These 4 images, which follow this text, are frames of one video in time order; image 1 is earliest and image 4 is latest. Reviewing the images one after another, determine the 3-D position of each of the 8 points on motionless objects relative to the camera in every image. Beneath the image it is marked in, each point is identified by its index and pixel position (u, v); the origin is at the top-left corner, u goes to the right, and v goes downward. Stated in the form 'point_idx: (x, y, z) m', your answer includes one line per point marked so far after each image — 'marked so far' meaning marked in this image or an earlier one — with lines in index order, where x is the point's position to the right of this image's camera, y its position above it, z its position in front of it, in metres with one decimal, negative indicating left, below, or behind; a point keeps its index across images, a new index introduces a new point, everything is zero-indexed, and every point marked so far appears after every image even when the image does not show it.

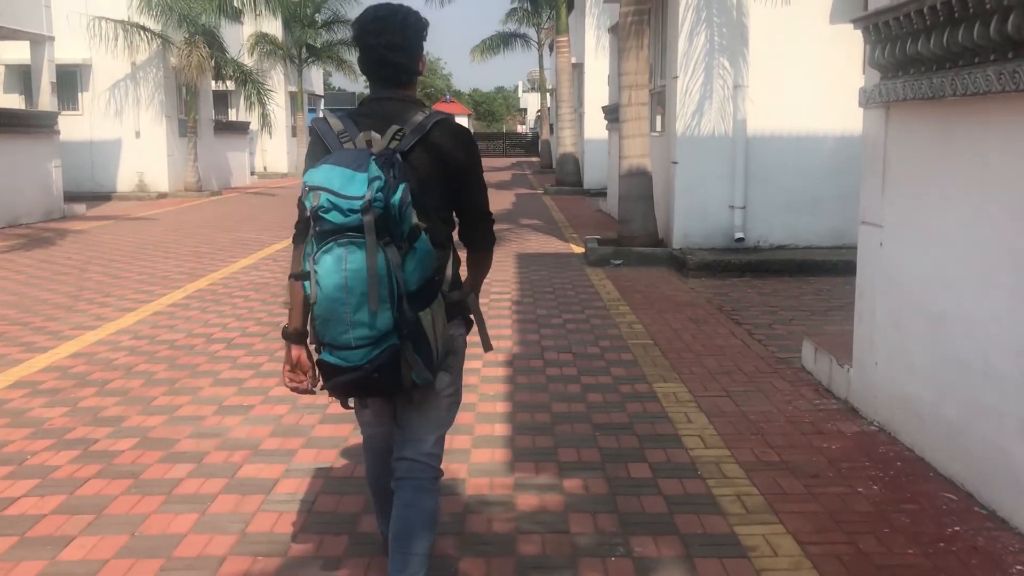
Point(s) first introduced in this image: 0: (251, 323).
0: (-2.0, -0.3, +7.5) m
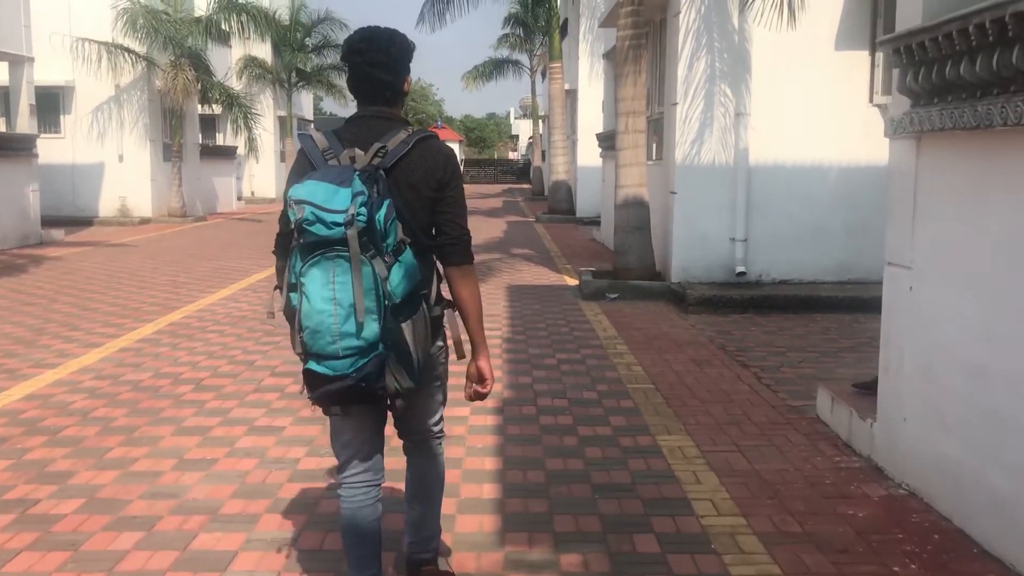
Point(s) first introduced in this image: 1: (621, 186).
0: (-2.0, -0.5, +7.0) m
1: (+1.1, +1.0, +10.3) m
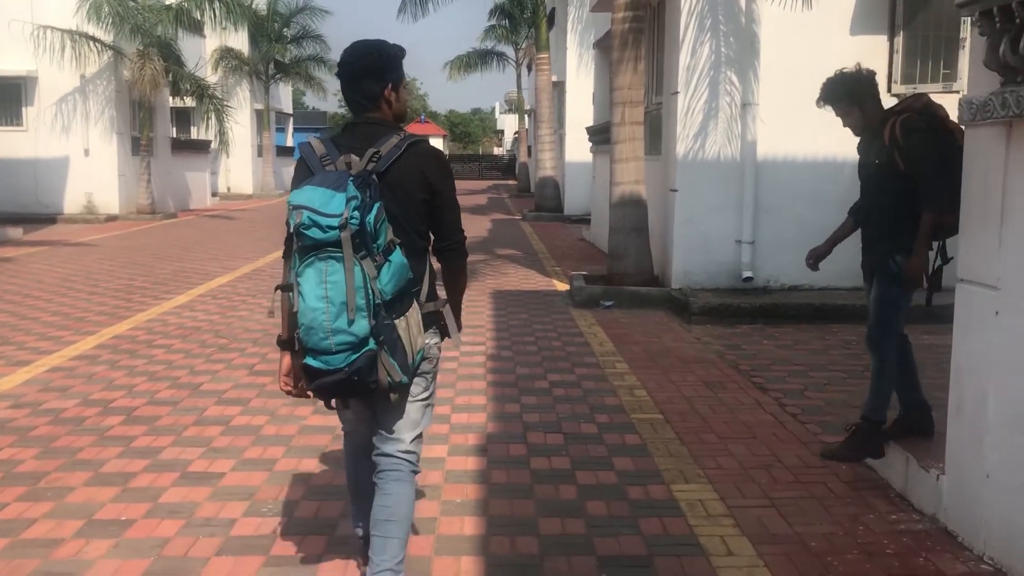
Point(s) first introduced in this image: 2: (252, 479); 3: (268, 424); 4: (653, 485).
0: (-2.1, -0.6, +6.1) m
1: (+1.0, +1.0, +9.4) m
2: (-1.1, -0.8, +4.4) m
3: (-1.3, -0.7, +5.3) m
4: (+0.6, -0.8, +4.3) m
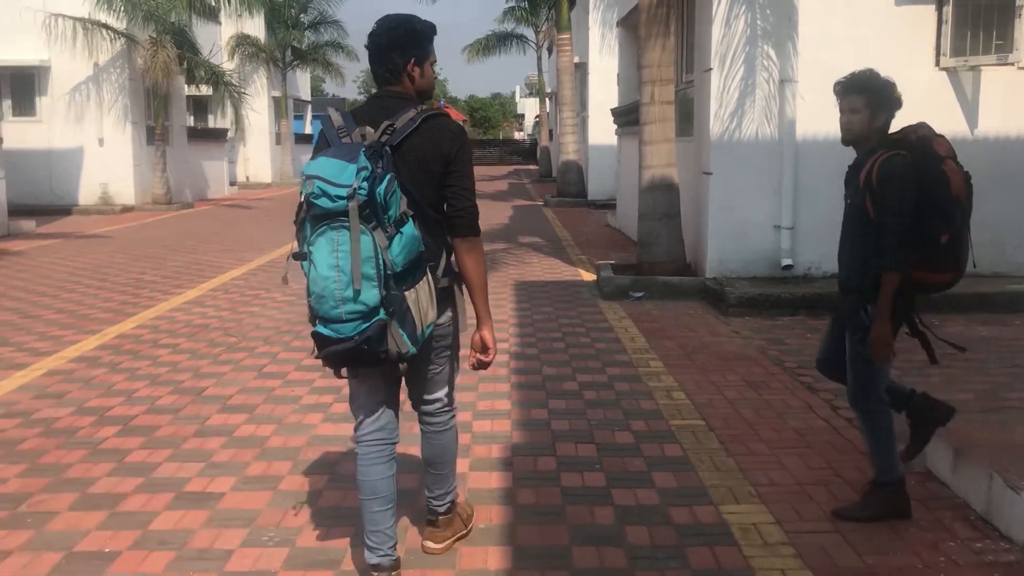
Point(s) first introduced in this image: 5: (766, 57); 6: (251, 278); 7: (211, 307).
0: (-2.0, -0.6, +5.7) m
1: (+1.2, +1.1, +8.9) m
2: (-1.0, -0.8, +4.0) m
3: (-1.1, -0.7, +4.9) m
4: (+0.7, -0.8, +3.8) m
5: (+2.1, +1.9, +8.2) m
6: (-2.7, +0.1, +10.4) m
7: (-2.6, -0.2, +8.7) m
